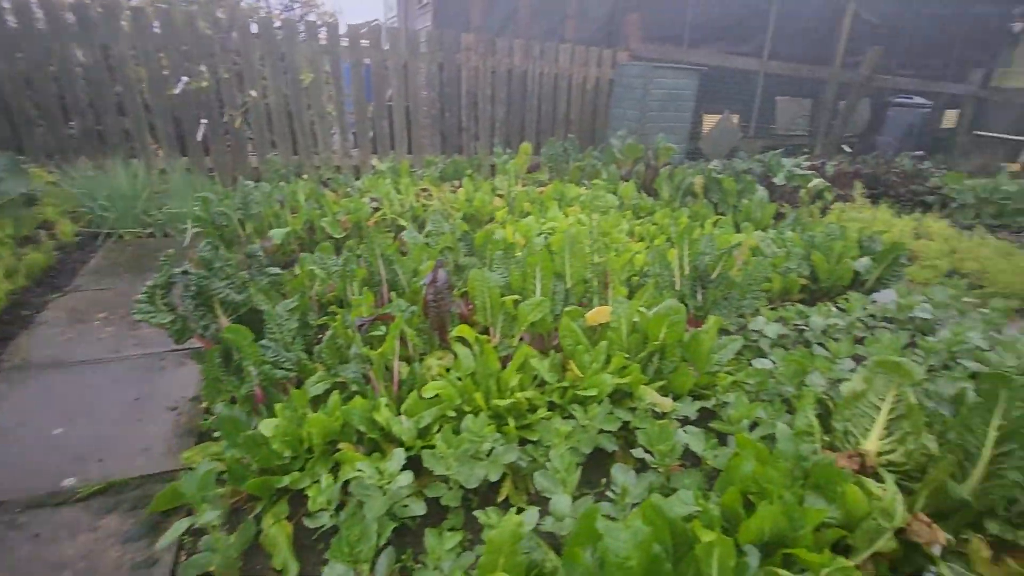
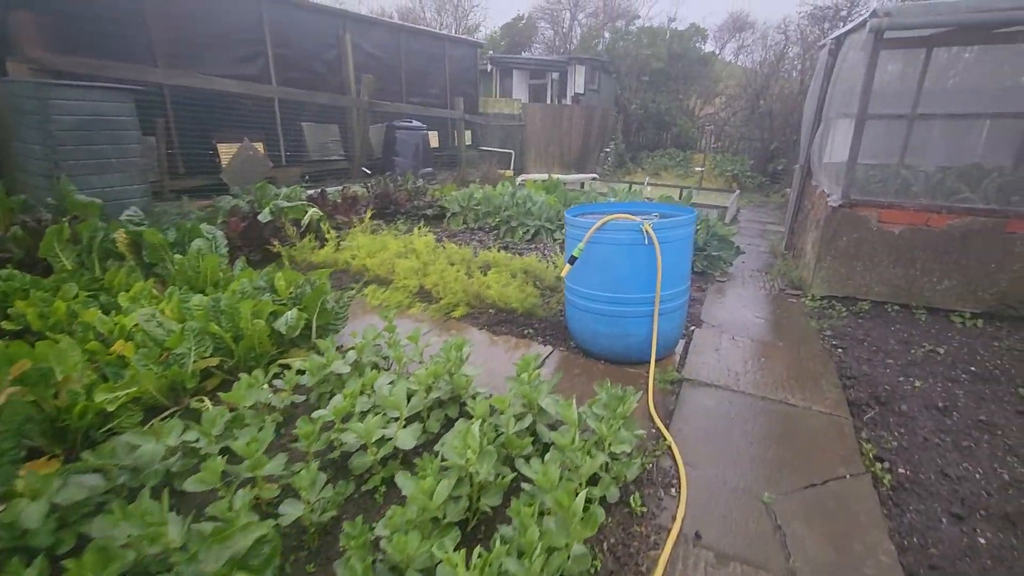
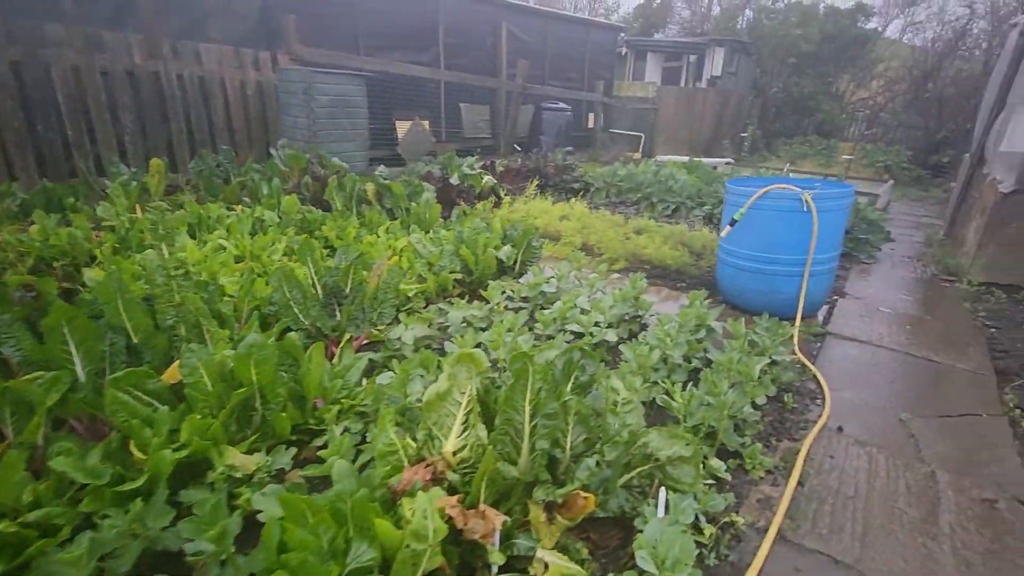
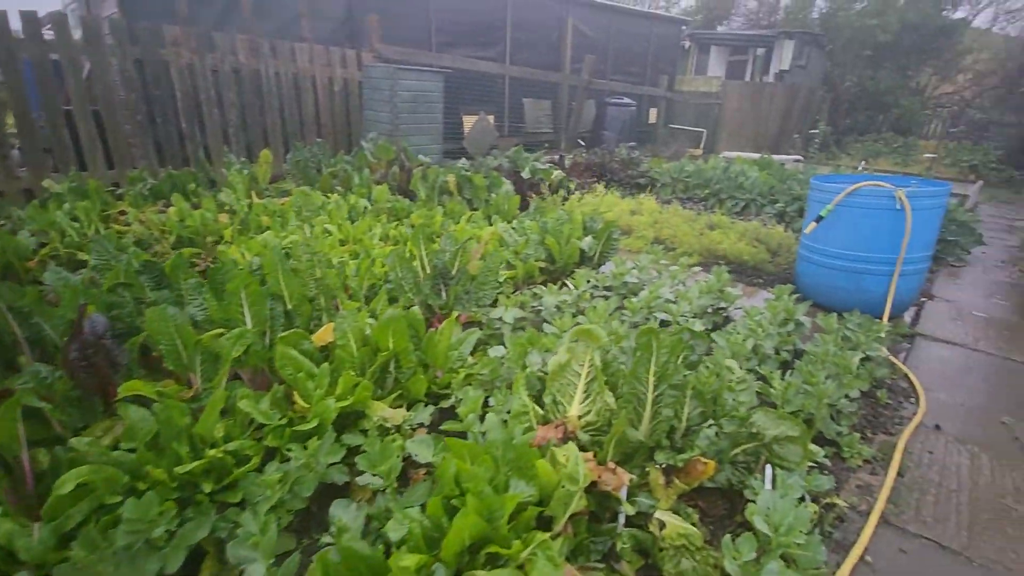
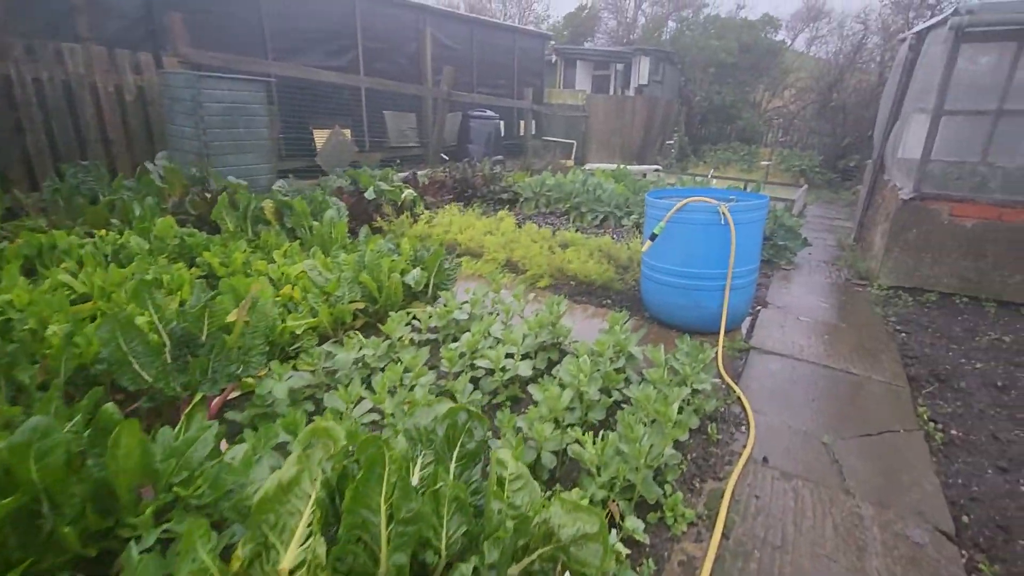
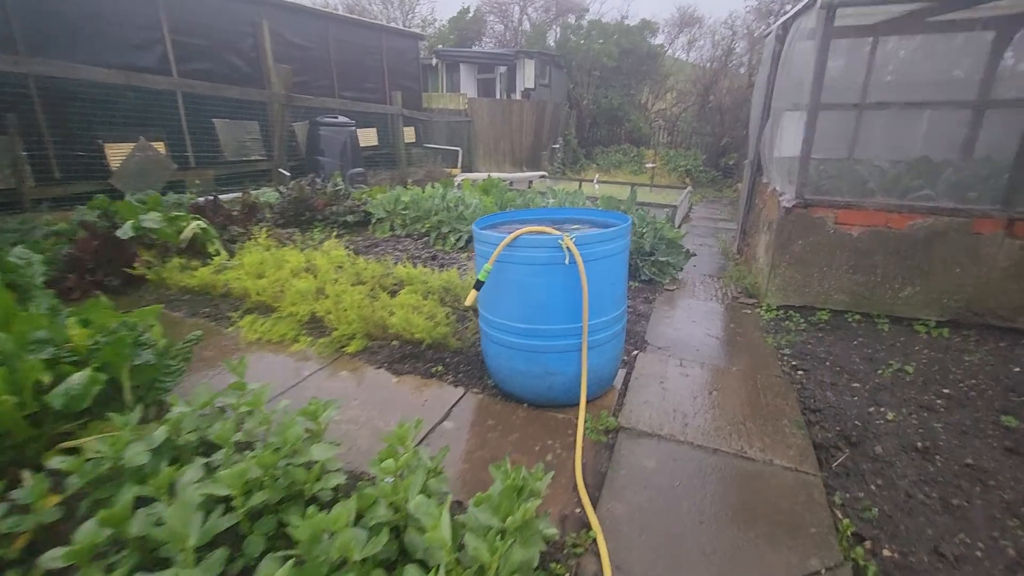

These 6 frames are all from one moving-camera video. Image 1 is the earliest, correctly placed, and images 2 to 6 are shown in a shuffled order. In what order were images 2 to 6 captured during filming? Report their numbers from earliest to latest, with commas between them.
4, 3, 5, 2, 6
